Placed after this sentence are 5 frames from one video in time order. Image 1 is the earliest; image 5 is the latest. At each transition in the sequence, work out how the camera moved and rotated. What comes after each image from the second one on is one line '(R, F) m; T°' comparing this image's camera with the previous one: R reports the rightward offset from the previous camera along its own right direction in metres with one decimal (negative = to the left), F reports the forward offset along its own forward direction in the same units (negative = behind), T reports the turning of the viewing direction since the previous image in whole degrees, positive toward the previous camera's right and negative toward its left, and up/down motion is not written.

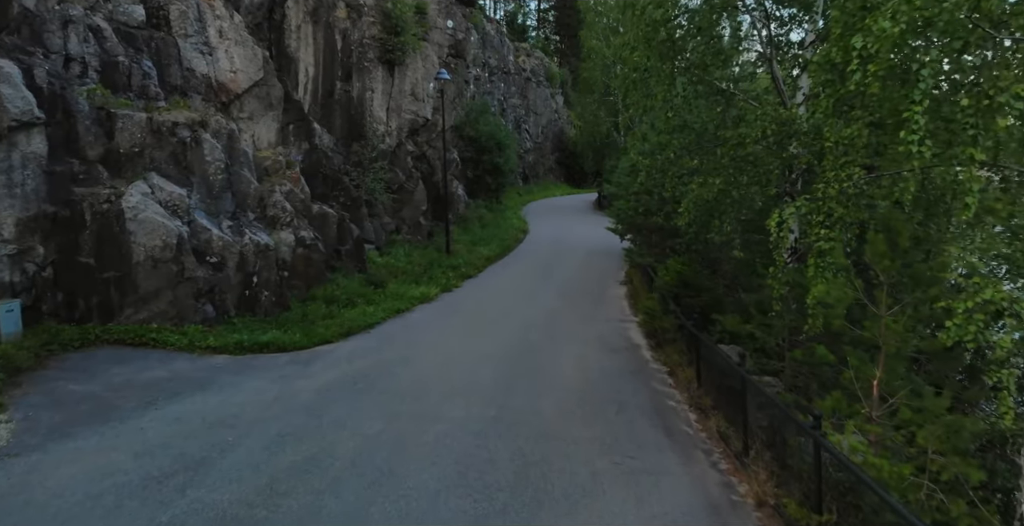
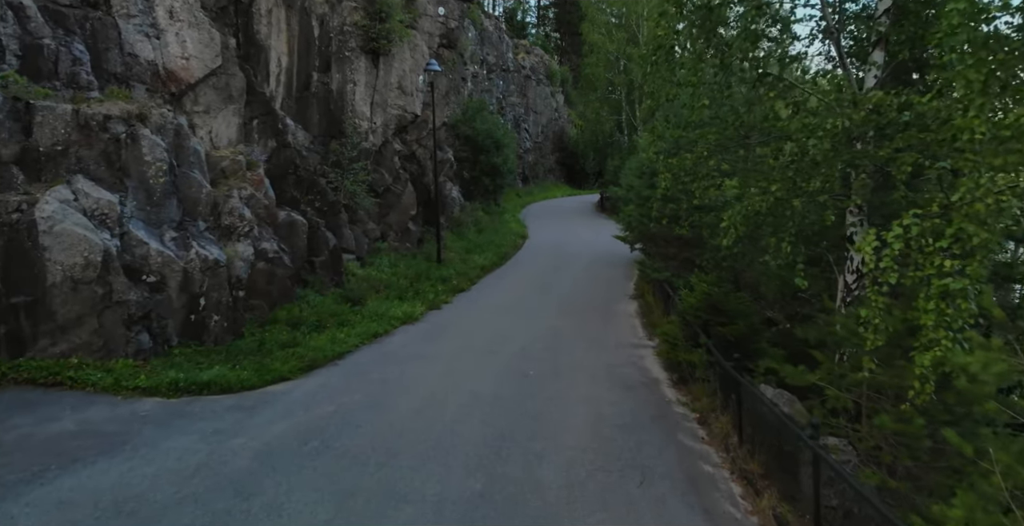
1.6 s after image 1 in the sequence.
(+0.1, +2.1) m; 0°
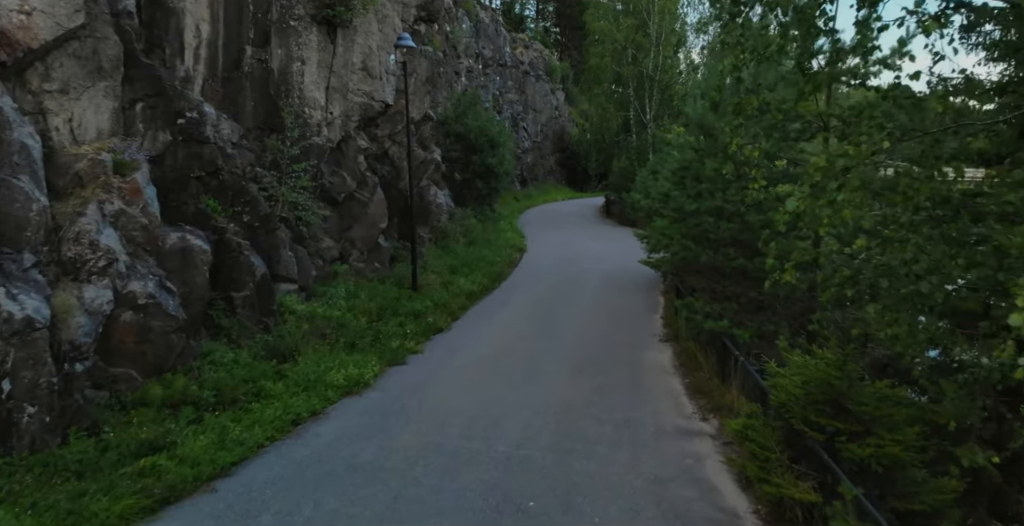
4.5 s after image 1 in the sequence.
(+0.1, +4.1) m; 0°
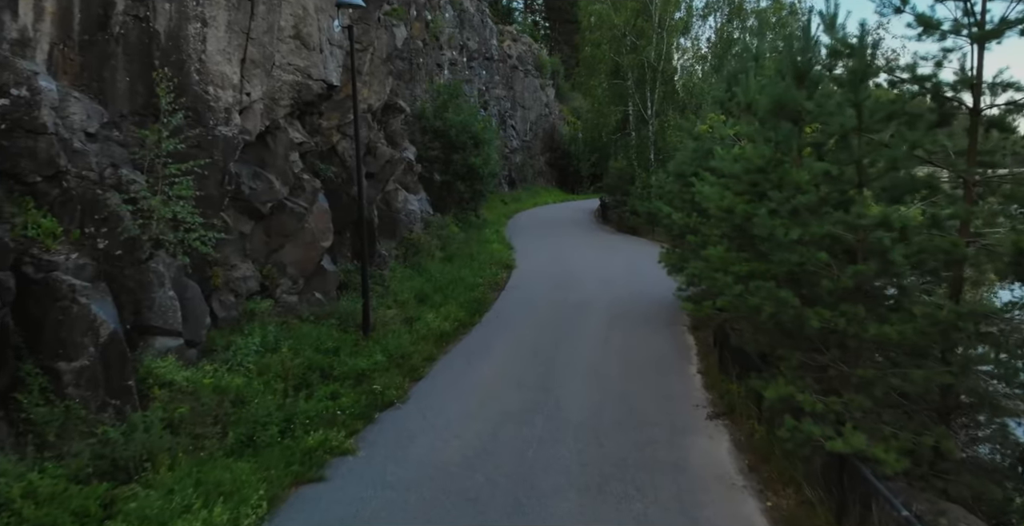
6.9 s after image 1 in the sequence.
(+0.1, +3.9) m; +1°
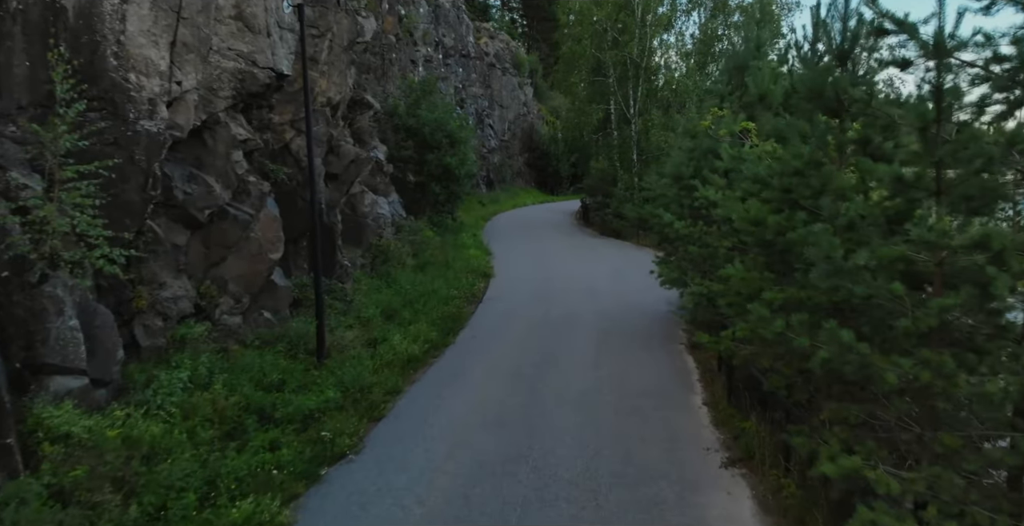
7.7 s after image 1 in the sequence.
(0.0, +1.4) m; +2°
